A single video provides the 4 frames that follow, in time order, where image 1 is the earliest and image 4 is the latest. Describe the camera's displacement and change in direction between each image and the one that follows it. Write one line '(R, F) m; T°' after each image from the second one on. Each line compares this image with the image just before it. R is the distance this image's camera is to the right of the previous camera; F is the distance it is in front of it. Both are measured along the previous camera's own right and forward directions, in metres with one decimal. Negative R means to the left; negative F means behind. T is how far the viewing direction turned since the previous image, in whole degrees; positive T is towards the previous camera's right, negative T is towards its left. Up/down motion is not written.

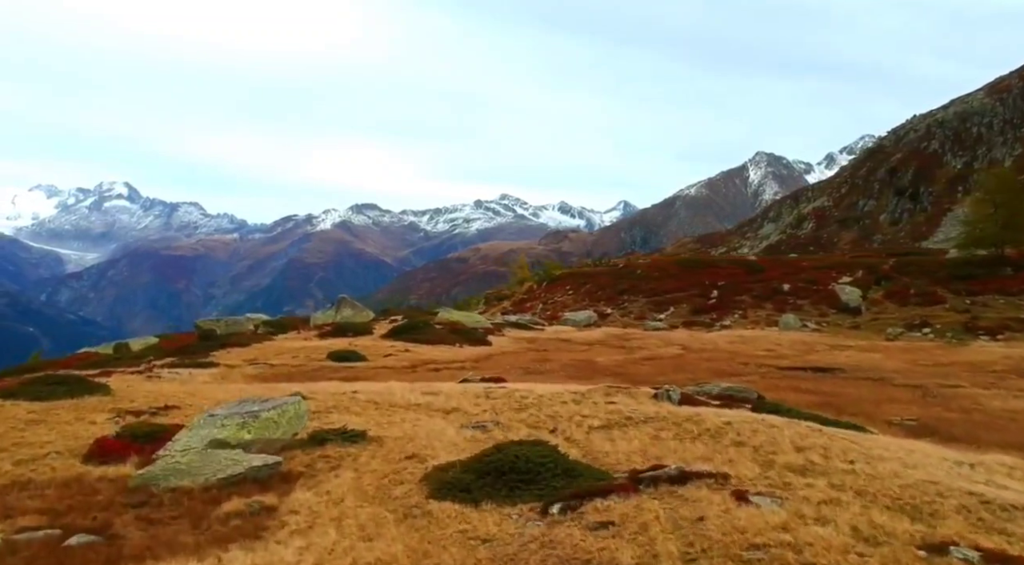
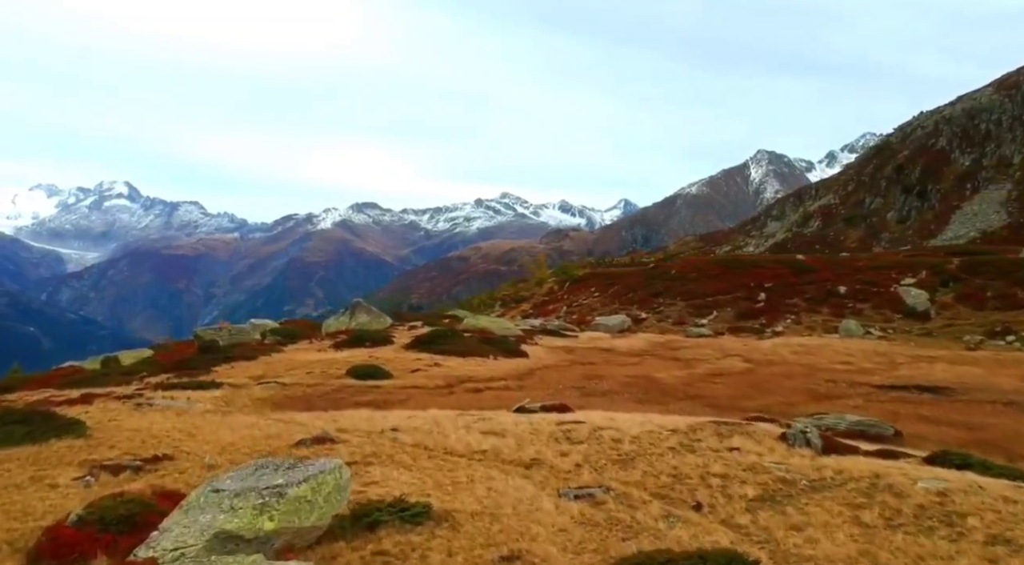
(-3.0, +7.7) m; 0°
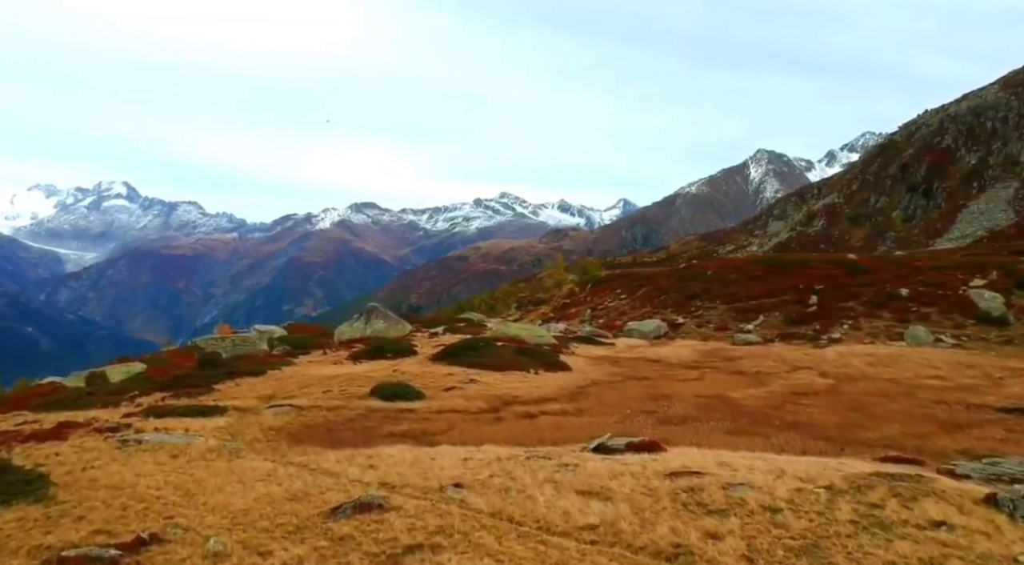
(-2.8, +7.1) m; 0°
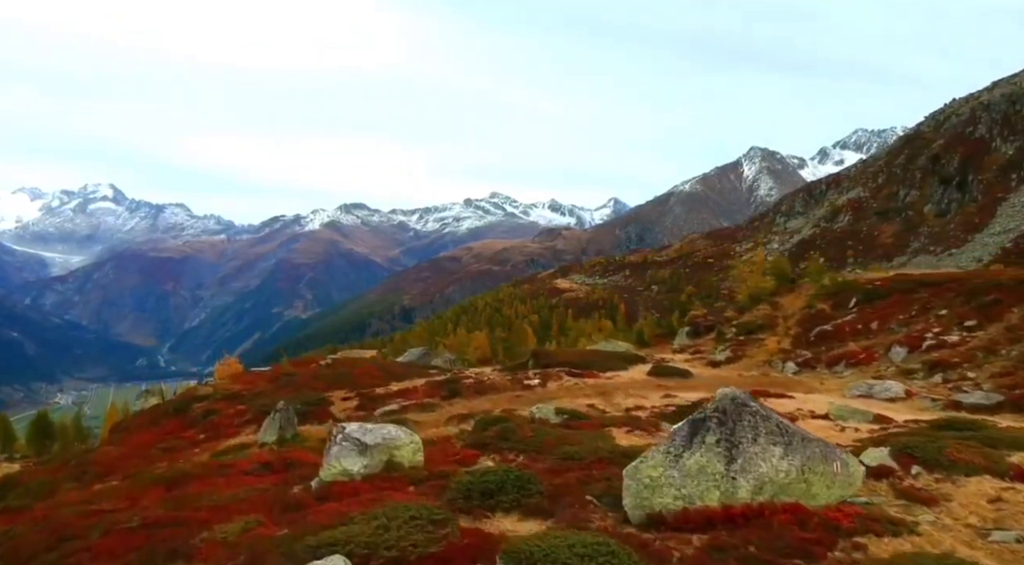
(-19.1, +47.6) m; +1°
